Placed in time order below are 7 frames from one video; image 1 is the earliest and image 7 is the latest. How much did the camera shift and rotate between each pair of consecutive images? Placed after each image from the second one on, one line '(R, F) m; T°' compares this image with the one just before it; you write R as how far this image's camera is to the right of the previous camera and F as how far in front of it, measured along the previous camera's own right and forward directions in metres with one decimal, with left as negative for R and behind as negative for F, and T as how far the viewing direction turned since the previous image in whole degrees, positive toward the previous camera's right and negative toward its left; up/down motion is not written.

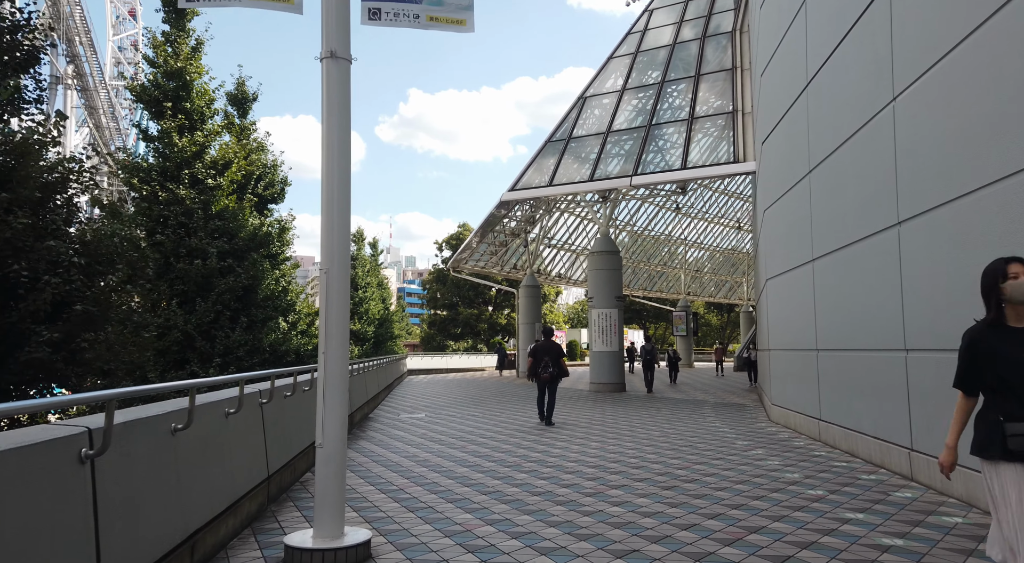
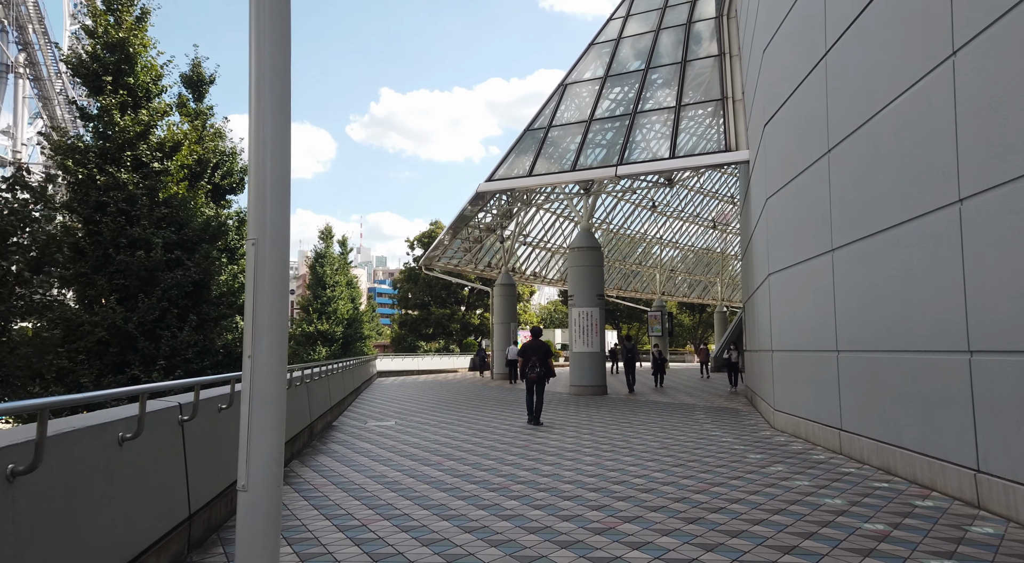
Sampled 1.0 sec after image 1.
(-0.1, +1.1) m; +2°
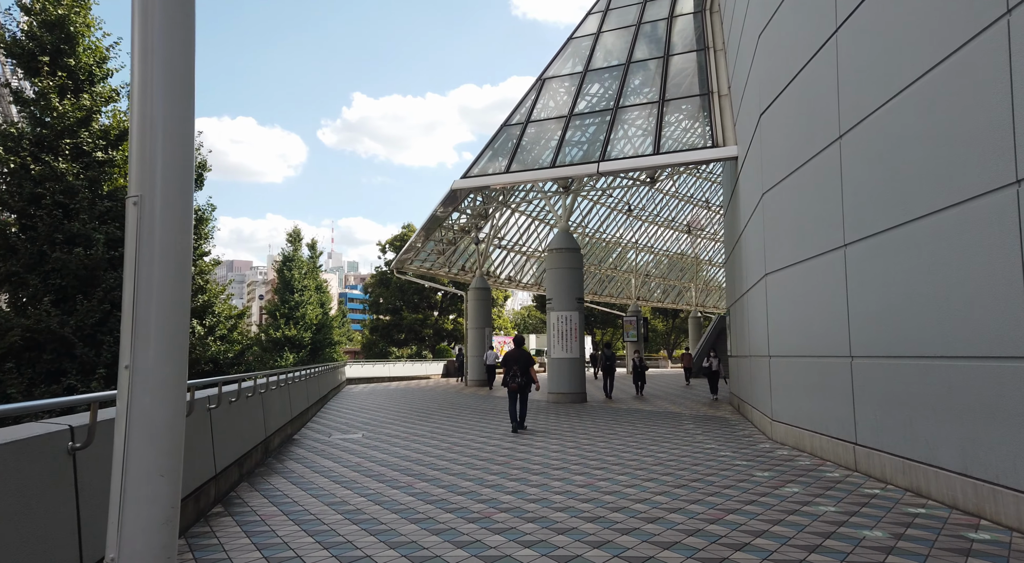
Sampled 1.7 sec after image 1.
(-0.1, +0.9) m; +2°
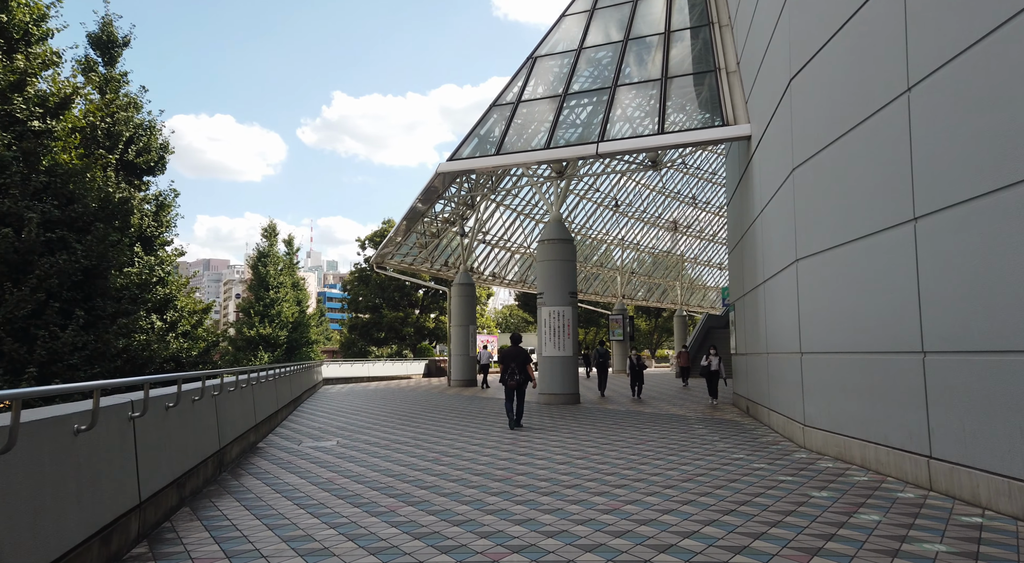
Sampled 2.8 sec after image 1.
(-0.2, +1.3) m; +2°
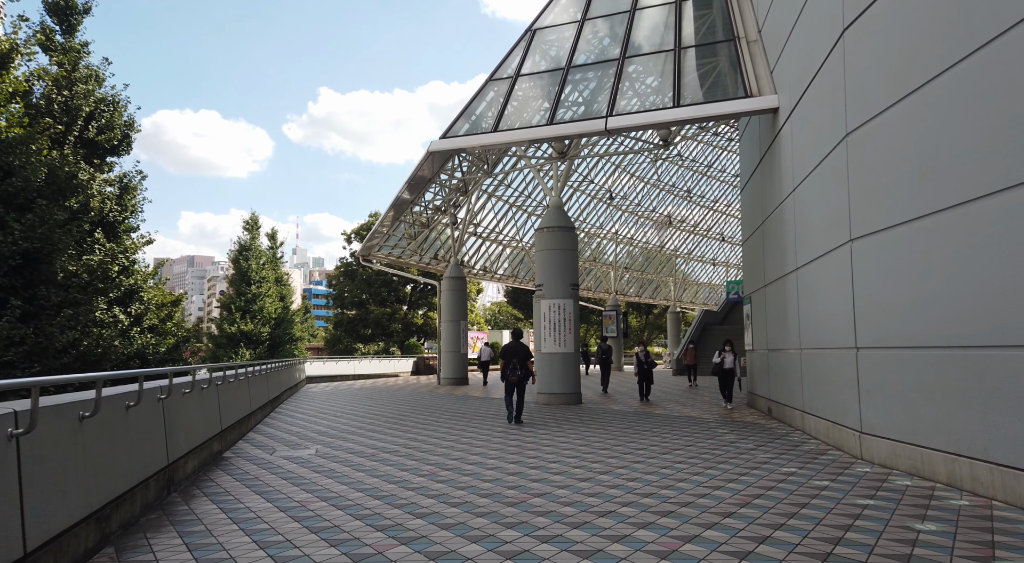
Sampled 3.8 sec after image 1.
(-0.2, +1.3) m; +1°
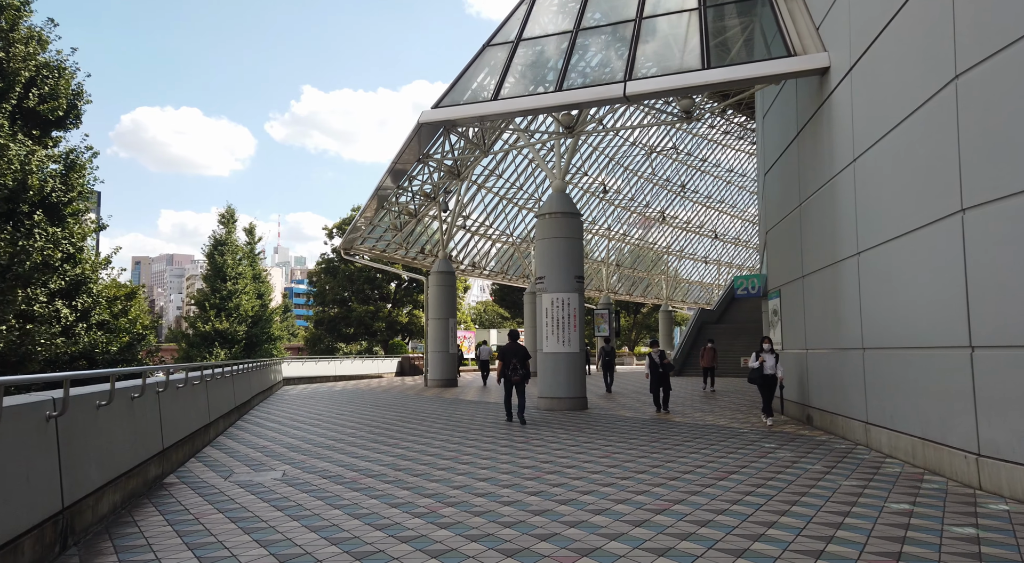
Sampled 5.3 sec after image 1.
(-0.3, +1.7) m; +1°
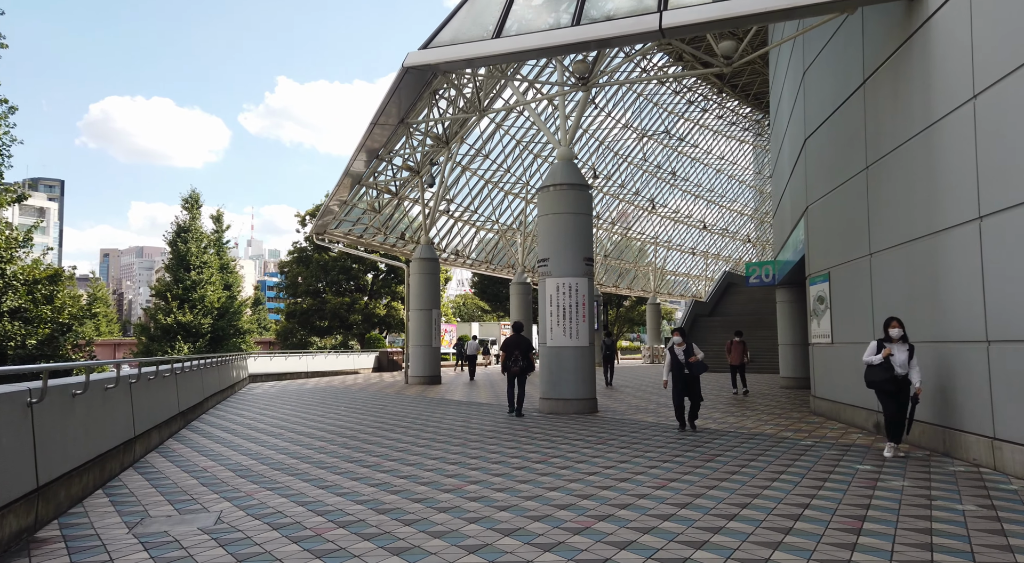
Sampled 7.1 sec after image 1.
(-0.4, +2.2) m; +2°
